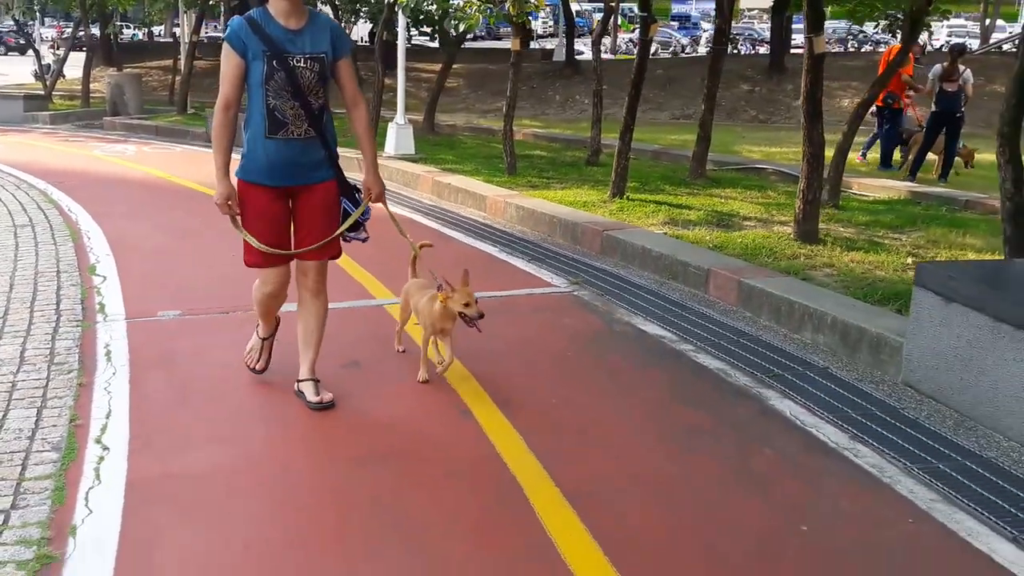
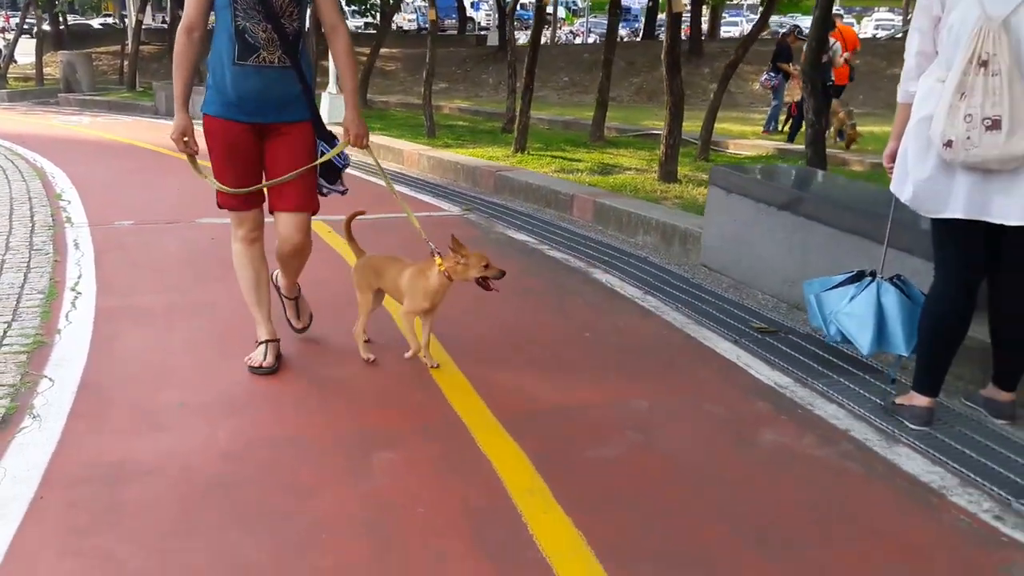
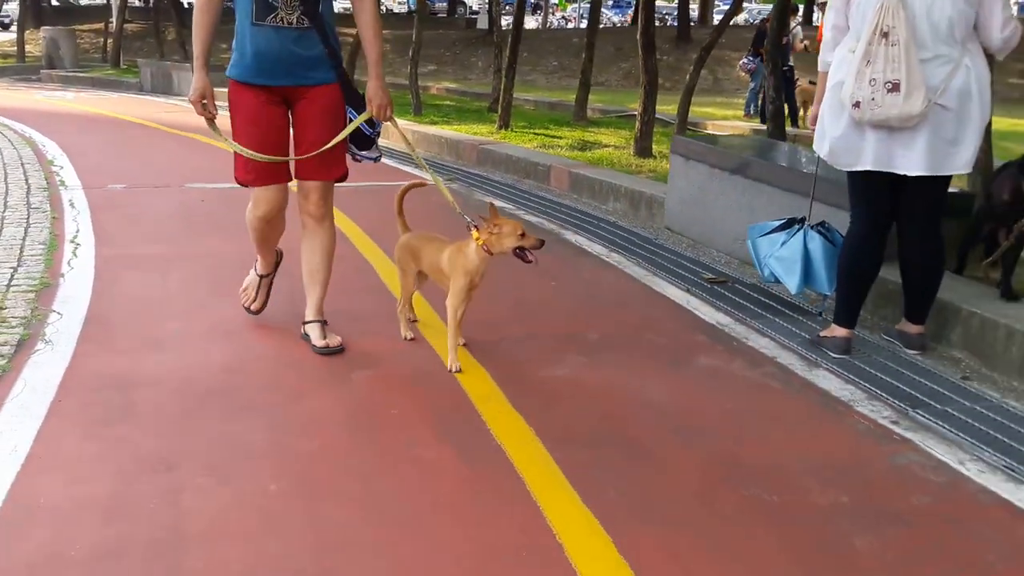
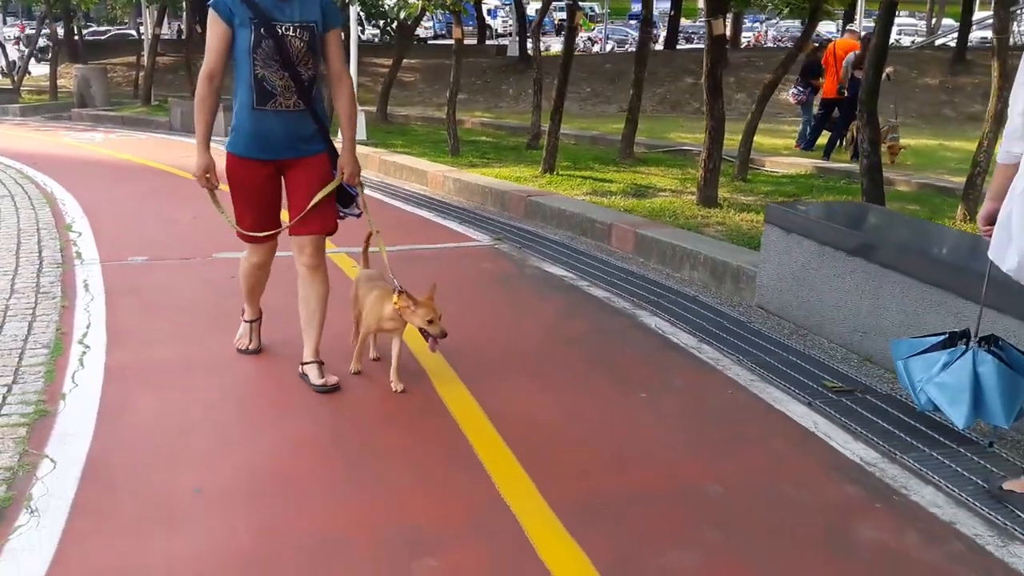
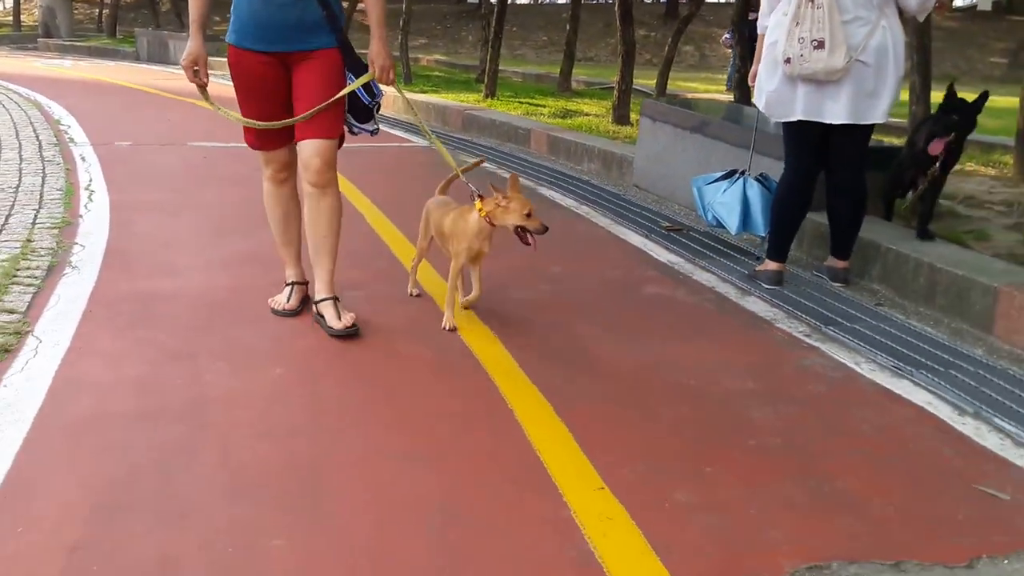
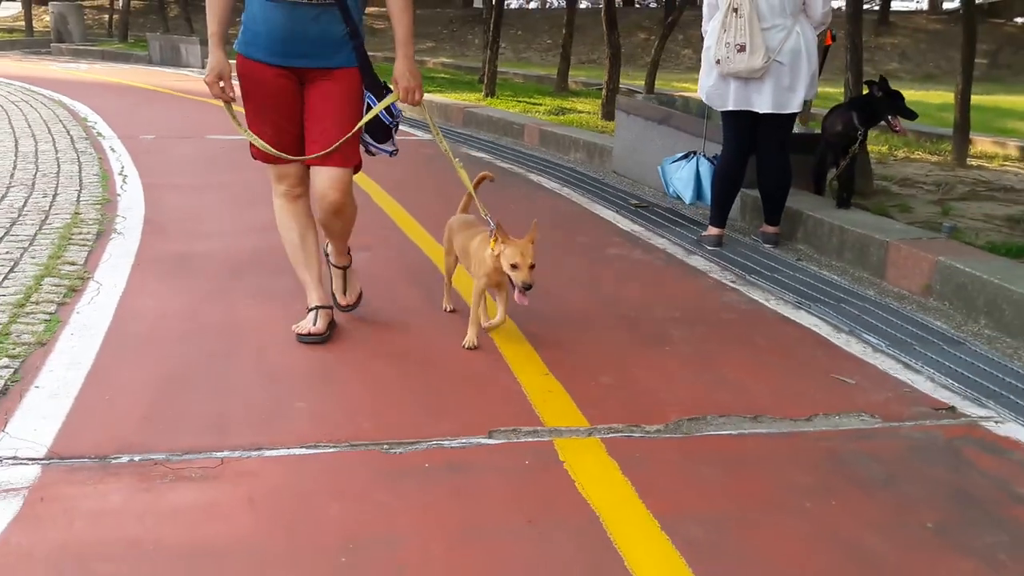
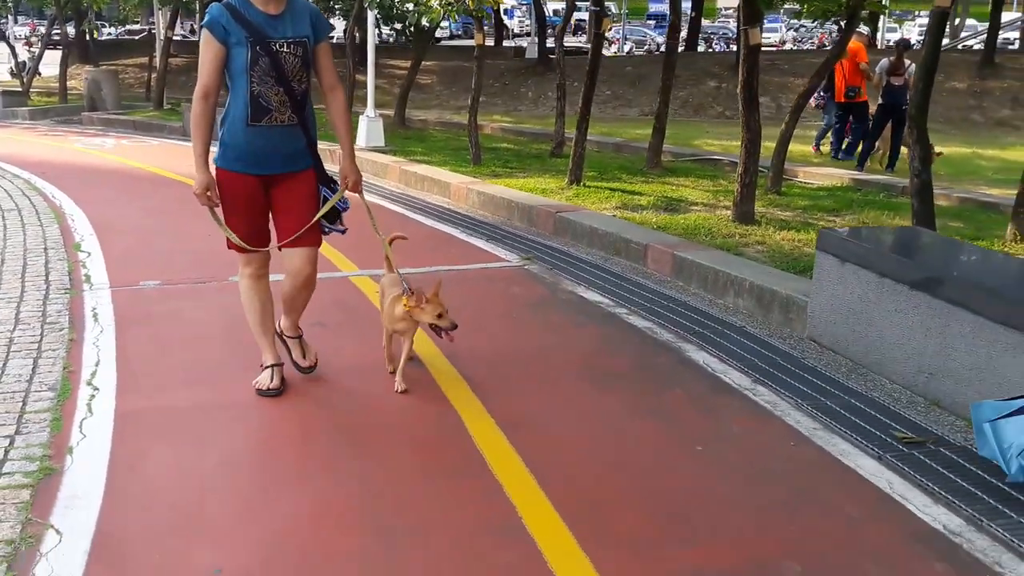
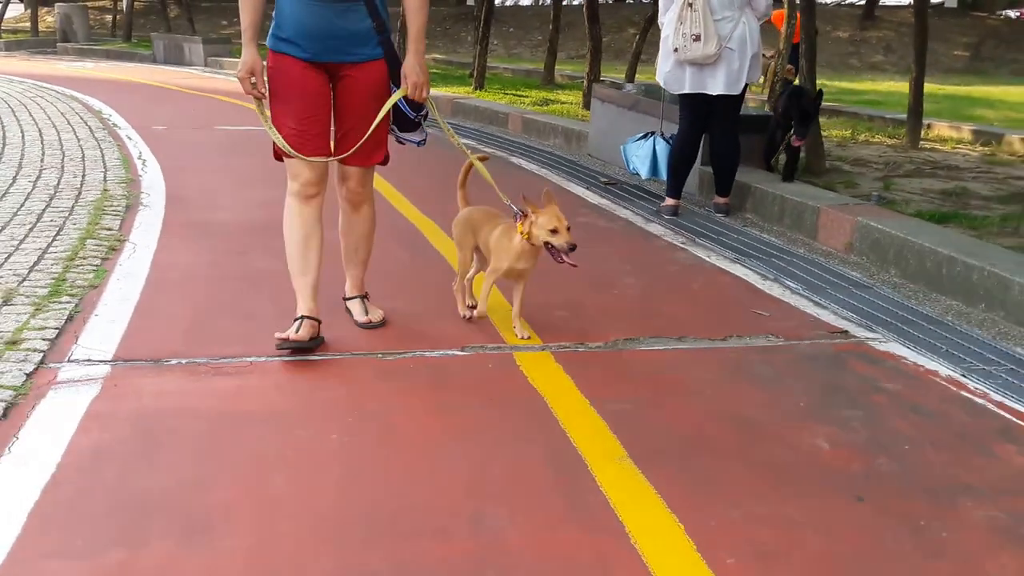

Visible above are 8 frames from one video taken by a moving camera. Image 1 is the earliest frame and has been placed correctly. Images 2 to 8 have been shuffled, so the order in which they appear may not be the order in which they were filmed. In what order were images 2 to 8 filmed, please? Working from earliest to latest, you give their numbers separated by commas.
7, 4, 2, 3, 5, 6, 8
